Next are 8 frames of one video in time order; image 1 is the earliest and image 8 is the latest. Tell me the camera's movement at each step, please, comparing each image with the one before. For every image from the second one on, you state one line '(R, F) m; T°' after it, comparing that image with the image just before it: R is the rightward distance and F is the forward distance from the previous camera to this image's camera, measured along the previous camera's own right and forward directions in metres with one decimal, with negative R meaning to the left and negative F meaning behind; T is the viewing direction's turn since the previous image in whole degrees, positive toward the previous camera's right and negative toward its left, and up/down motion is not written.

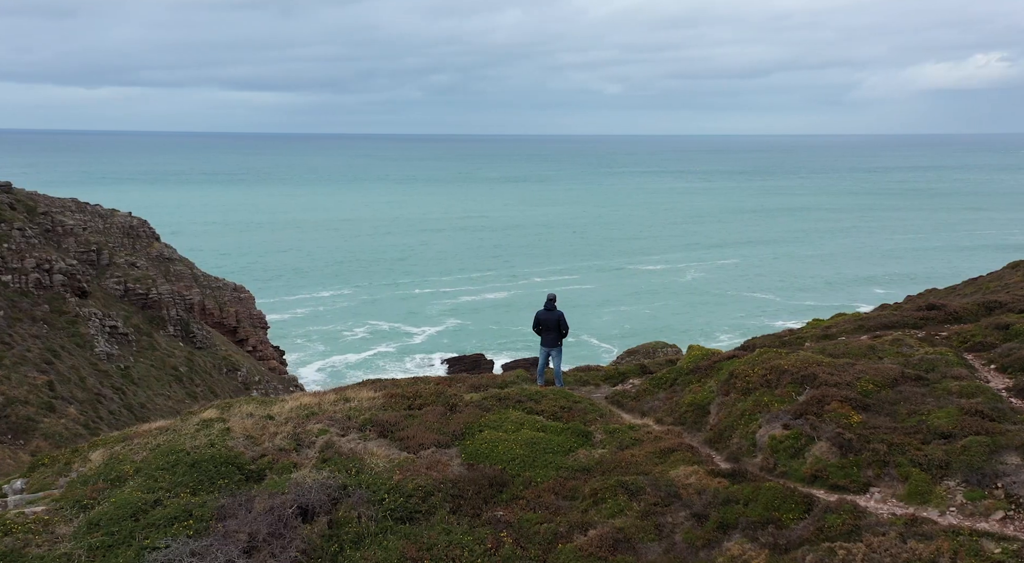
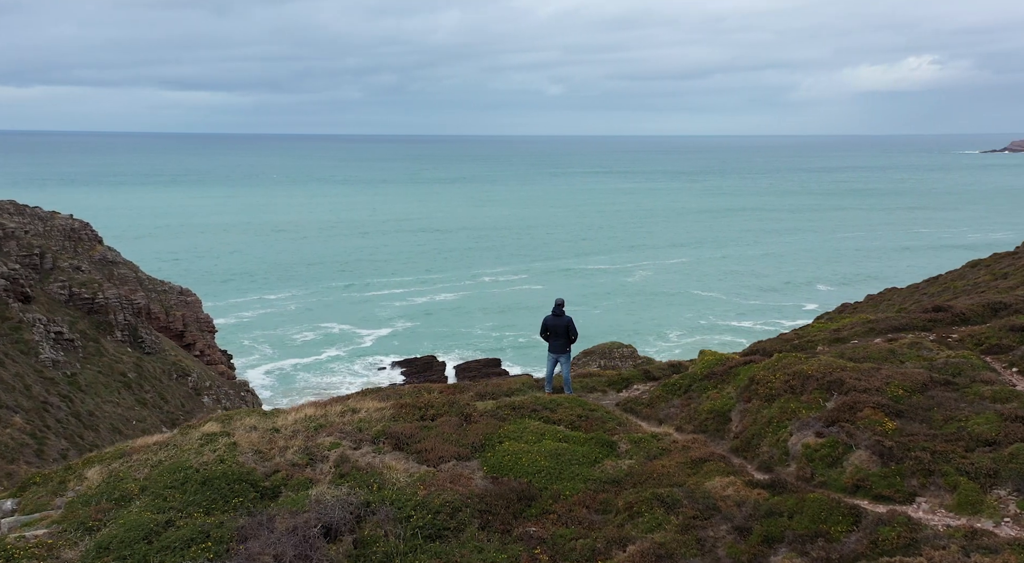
(-0.9, +0.3) m; +3°
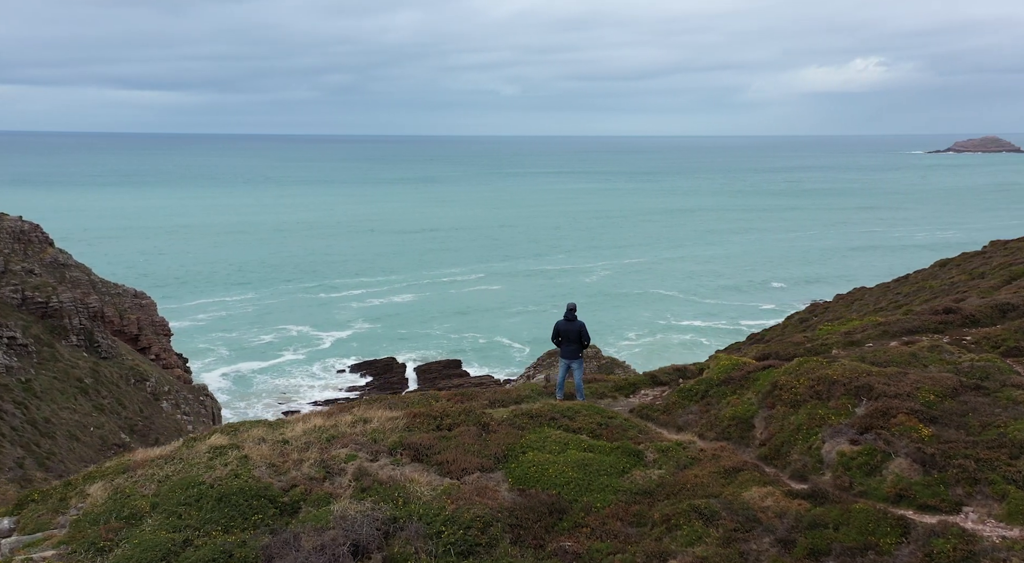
(-0.8, +0.3) m; +3°
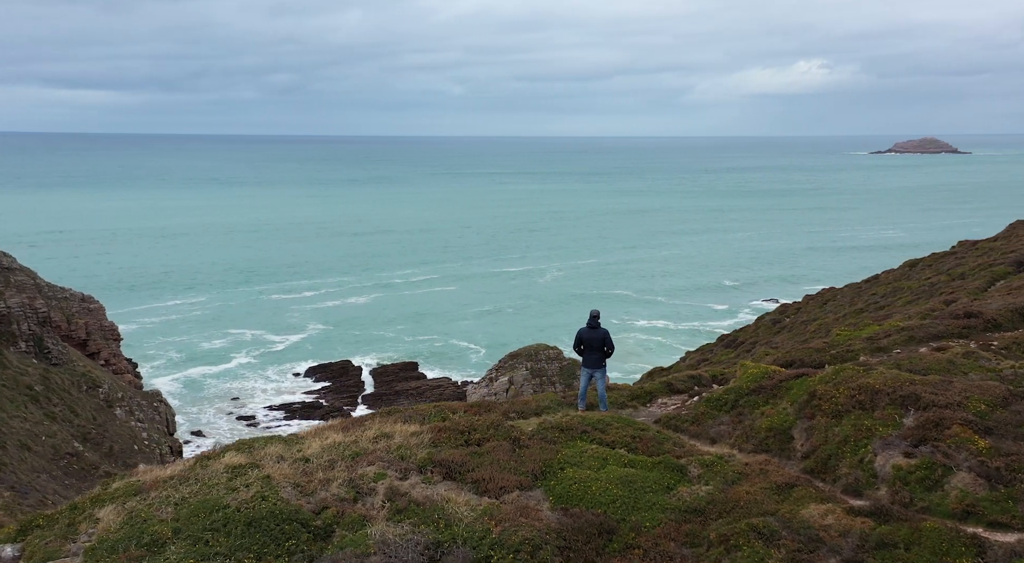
(-1.0, +0.5) m; +3°
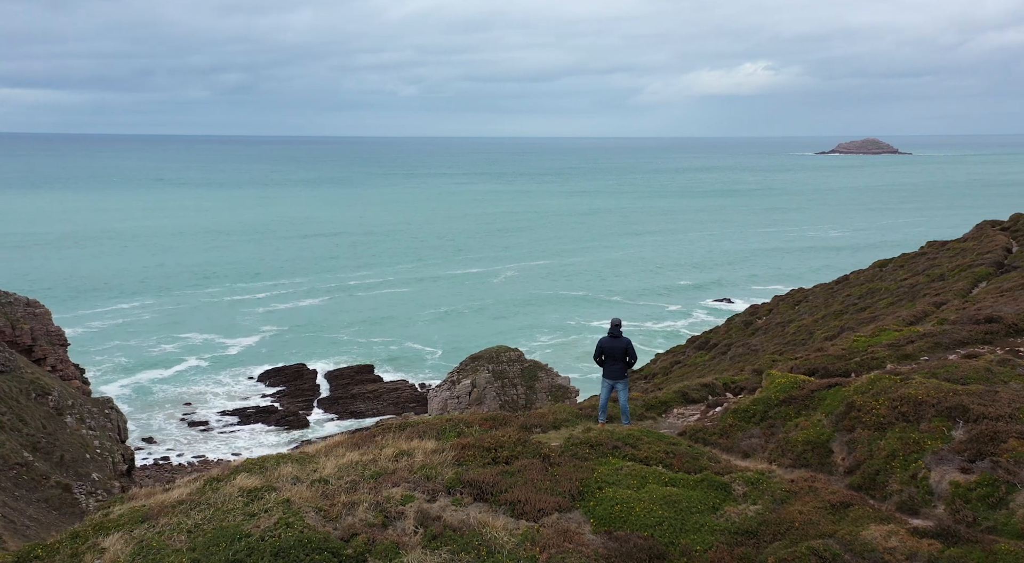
(-0.9, +0.6) m; +3°
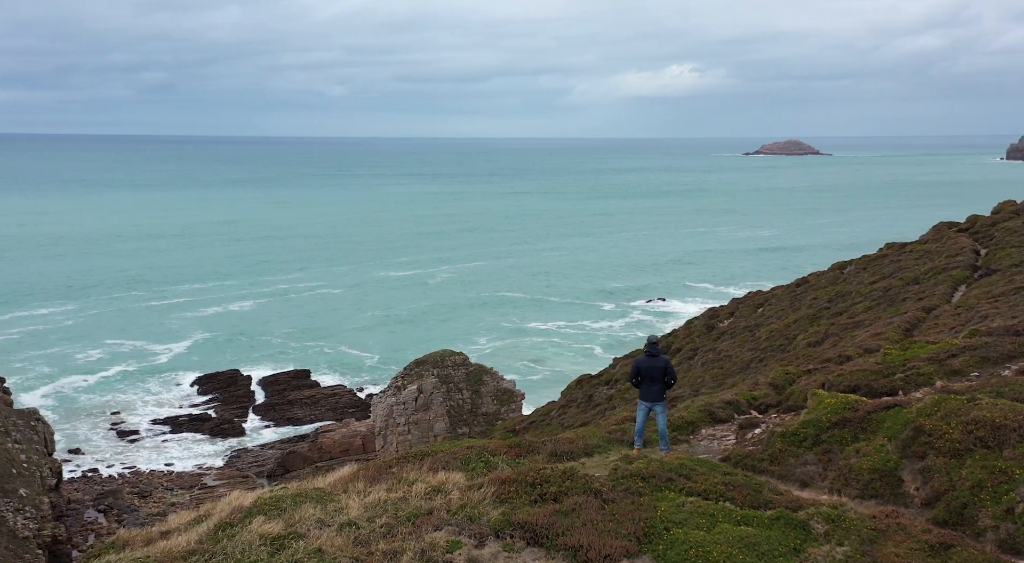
(-1.2, +1.1) m; +4°
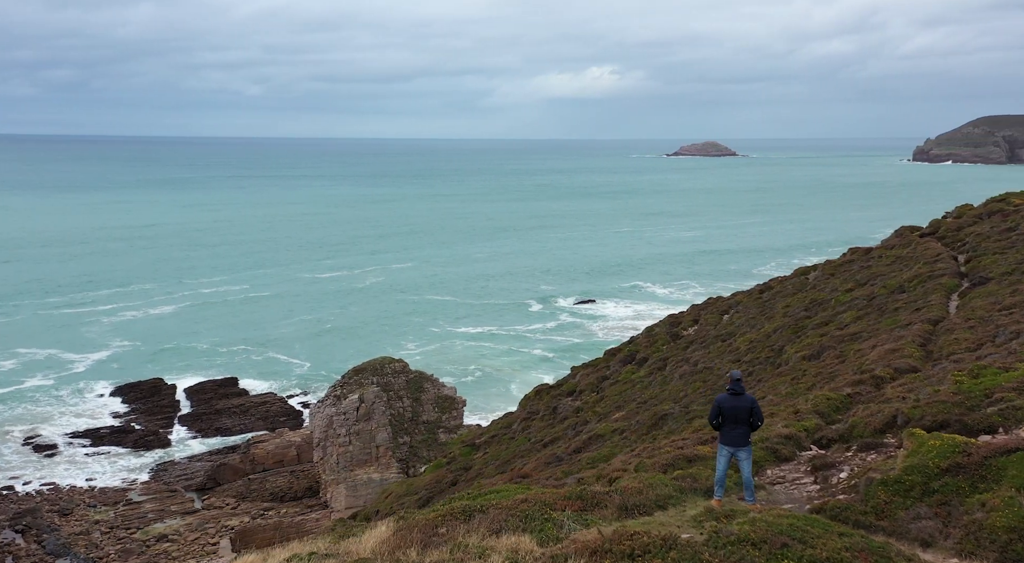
(-1.5, +1.7) m; +4°
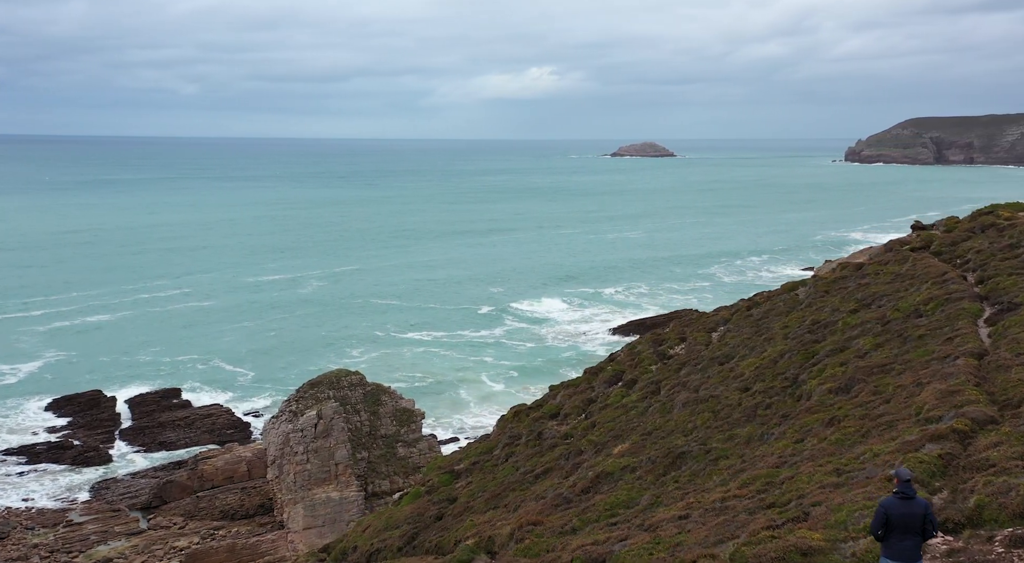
(-1.6, +2.1) m; +3°
